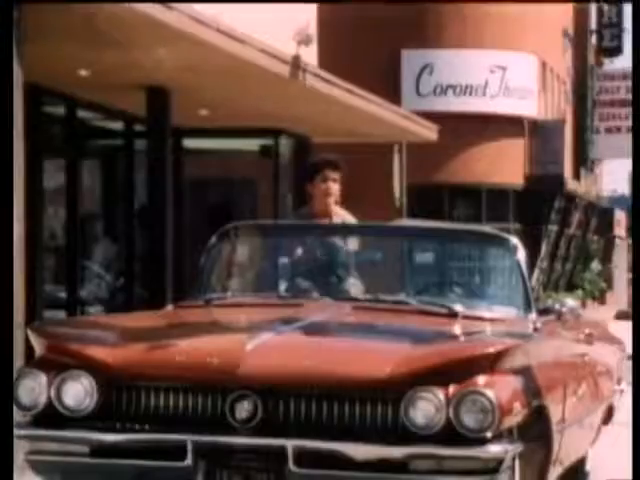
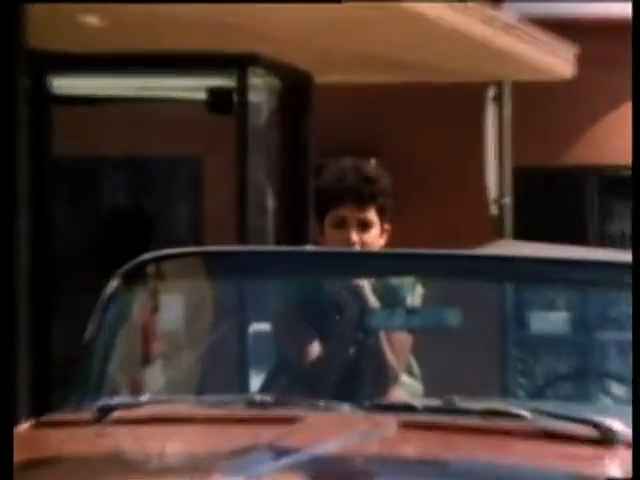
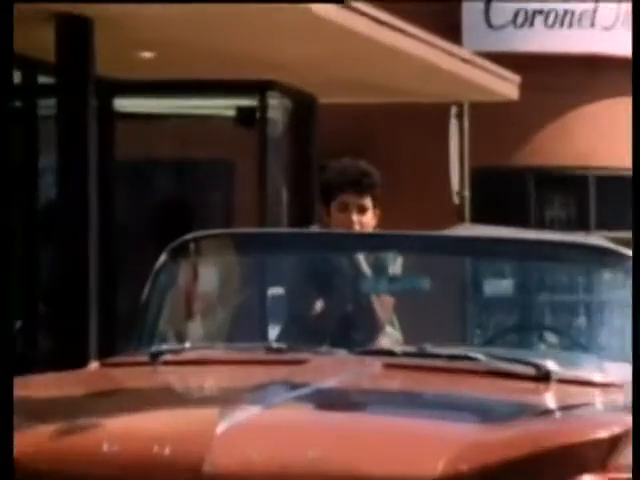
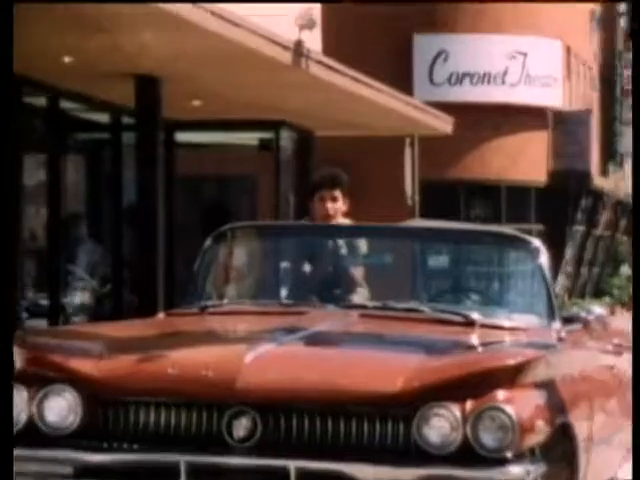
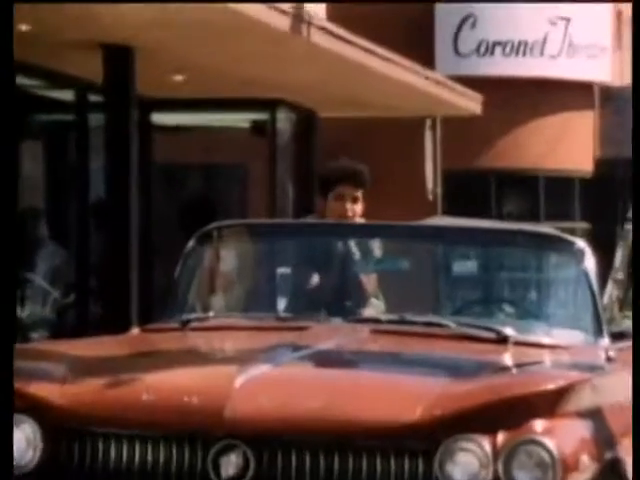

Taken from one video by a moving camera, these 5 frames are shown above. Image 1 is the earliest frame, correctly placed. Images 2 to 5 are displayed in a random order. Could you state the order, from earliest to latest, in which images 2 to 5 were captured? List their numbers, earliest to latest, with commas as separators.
4, 5, 3, 2
